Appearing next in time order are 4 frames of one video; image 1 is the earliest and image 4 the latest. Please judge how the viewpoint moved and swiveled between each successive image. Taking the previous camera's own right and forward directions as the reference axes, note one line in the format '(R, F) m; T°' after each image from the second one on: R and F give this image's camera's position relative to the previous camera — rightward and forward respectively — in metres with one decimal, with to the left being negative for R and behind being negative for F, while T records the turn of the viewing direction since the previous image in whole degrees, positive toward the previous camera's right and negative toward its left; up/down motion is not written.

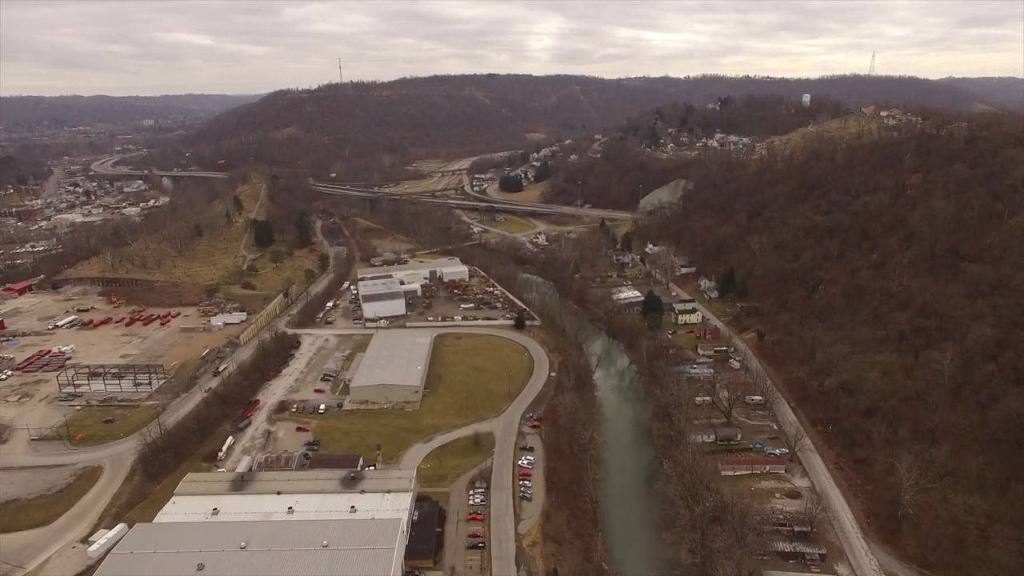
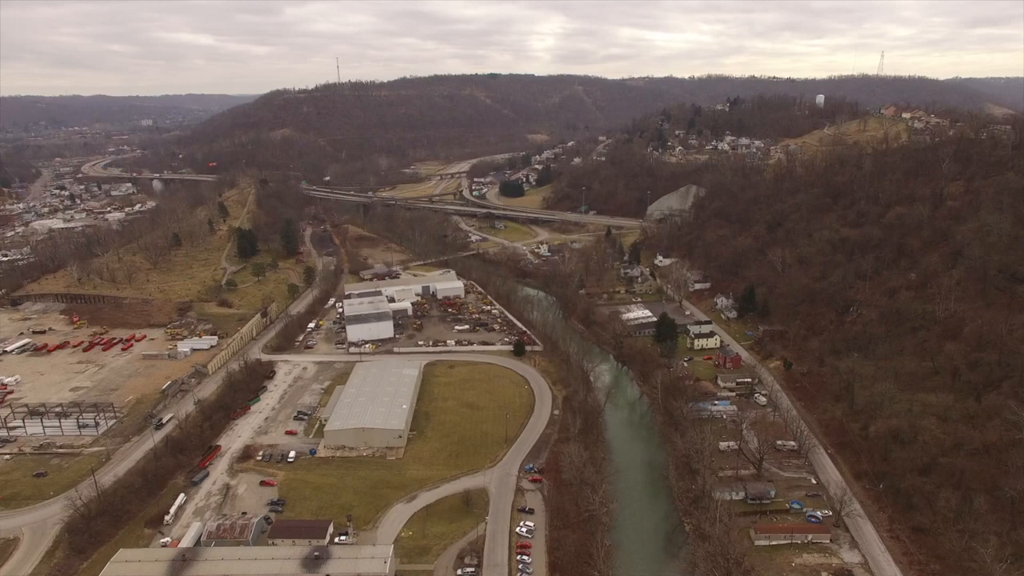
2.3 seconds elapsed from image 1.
(+0.1, +2.9) m; 0°
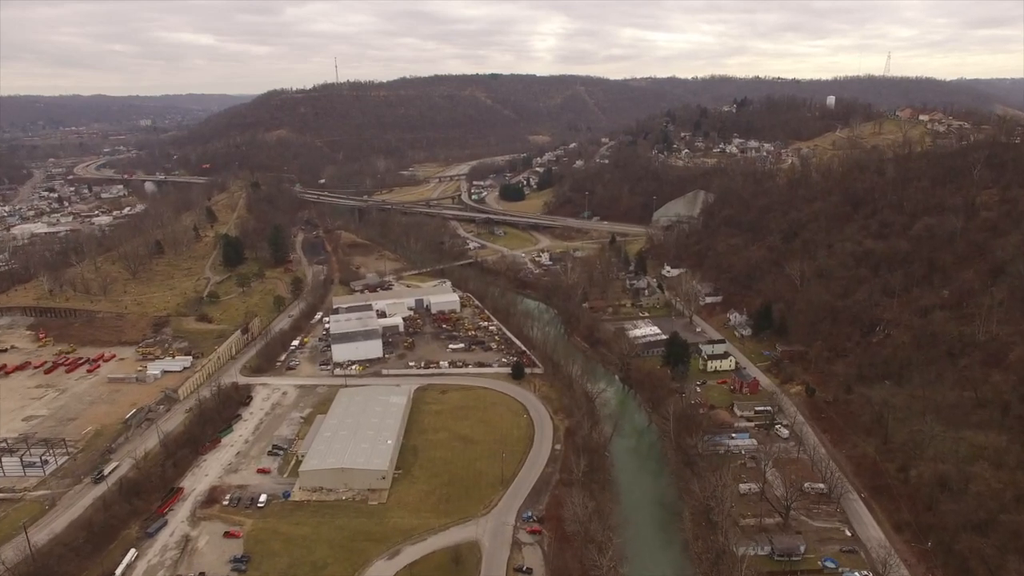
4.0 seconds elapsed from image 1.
(+0.1, +2.1) m; 0°
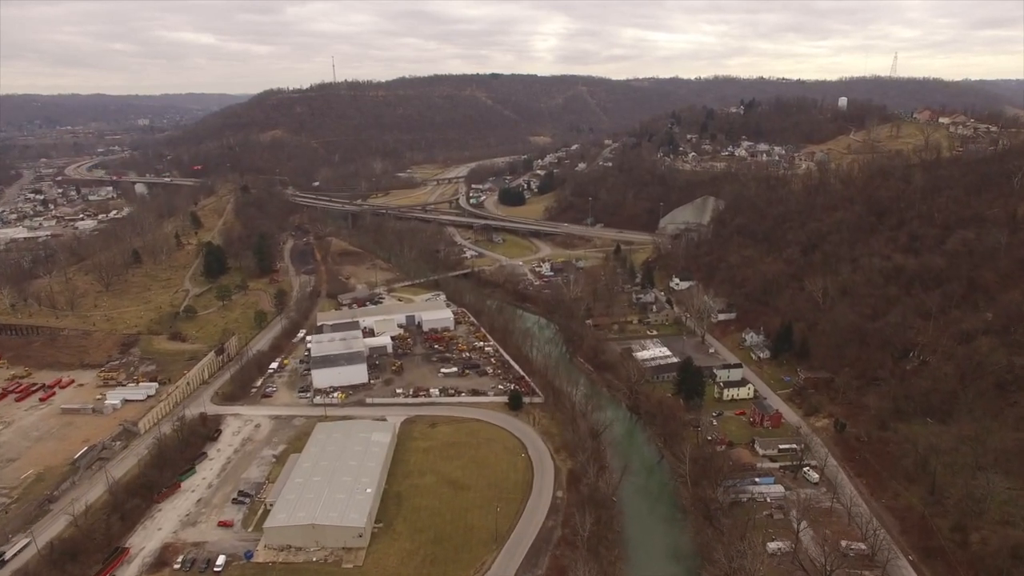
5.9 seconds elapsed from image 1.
(+0.1, +2.4) m; 0°
